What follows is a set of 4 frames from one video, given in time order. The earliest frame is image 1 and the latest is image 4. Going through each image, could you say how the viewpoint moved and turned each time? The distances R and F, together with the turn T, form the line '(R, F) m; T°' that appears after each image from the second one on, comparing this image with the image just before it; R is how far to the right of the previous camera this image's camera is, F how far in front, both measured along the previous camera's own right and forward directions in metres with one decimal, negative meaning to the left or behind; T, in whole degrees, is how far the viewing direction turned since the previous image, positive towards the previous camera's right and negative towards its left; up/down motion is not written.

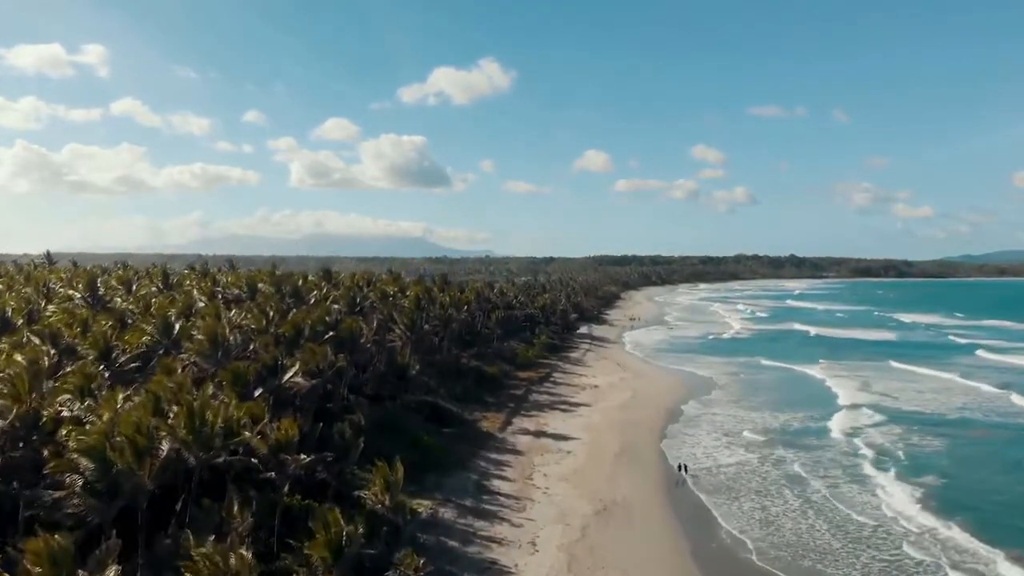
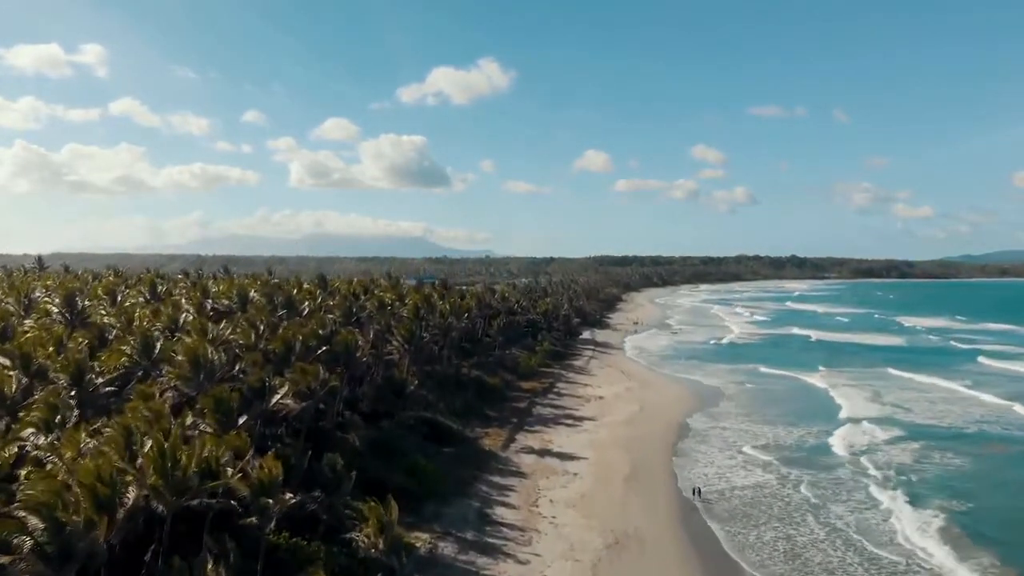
(-0.1, +0.7) m; 0°
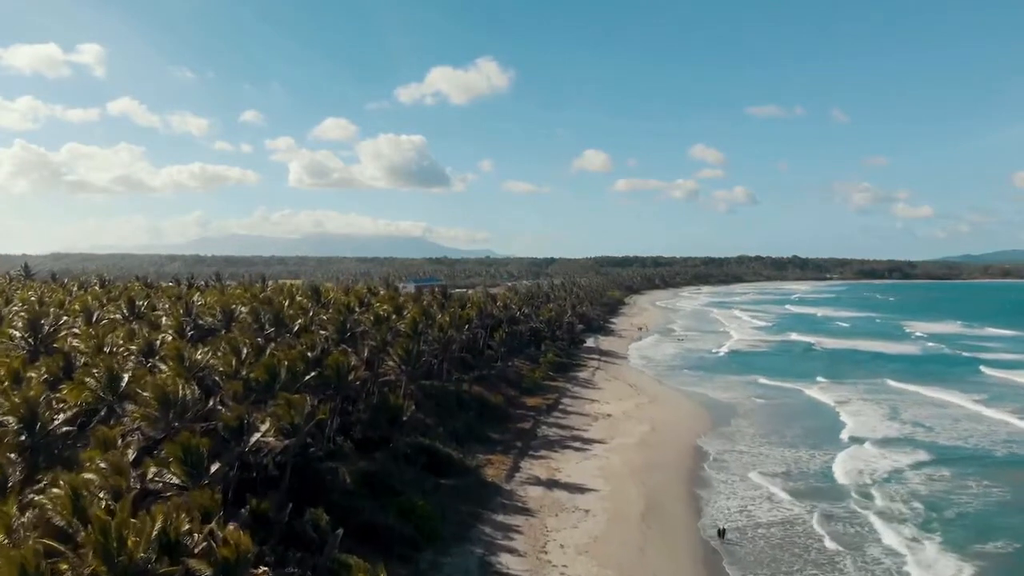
(-0.1, +1.1) m; 0°
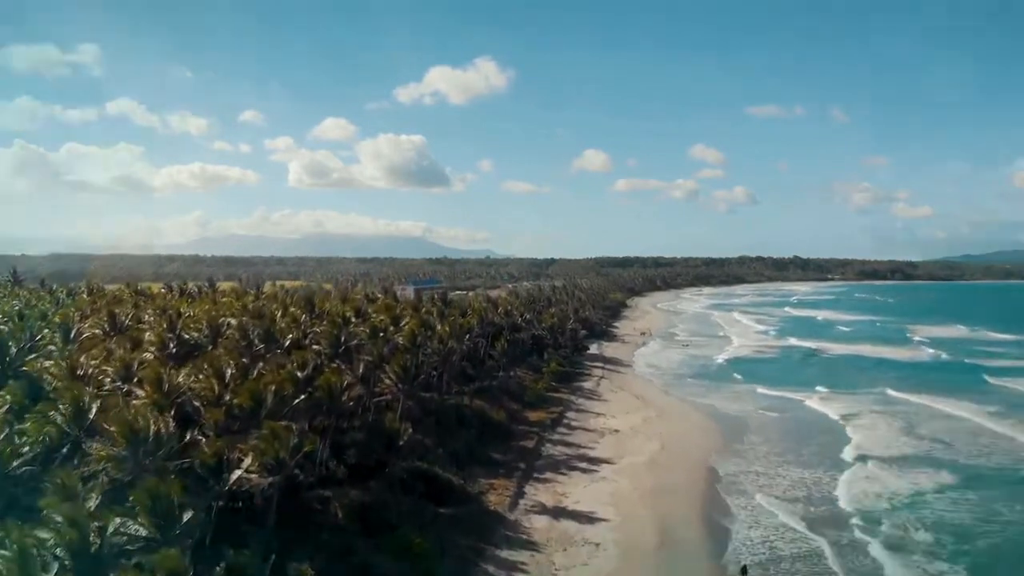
(-0.1, +0.8) m; 0°
